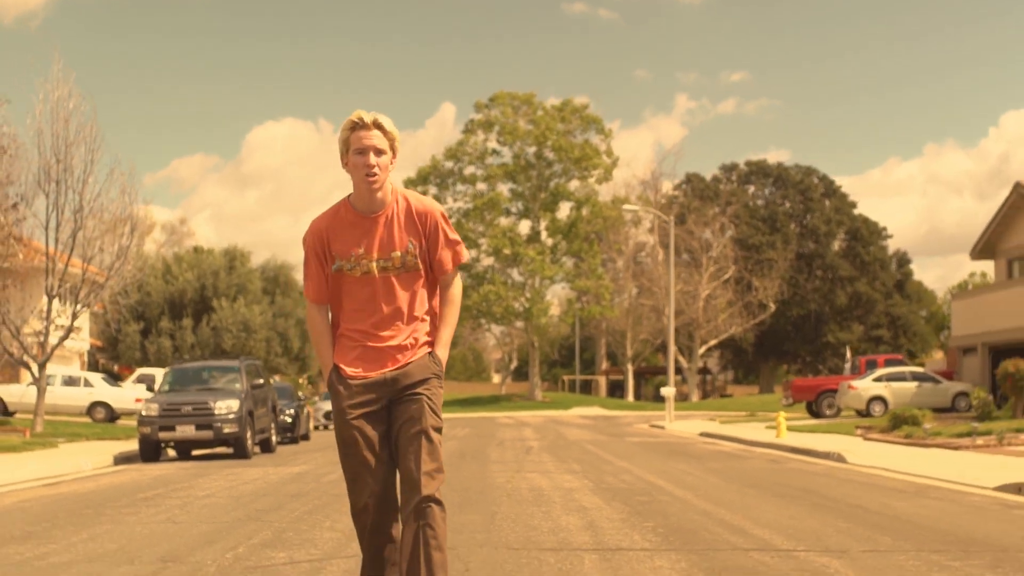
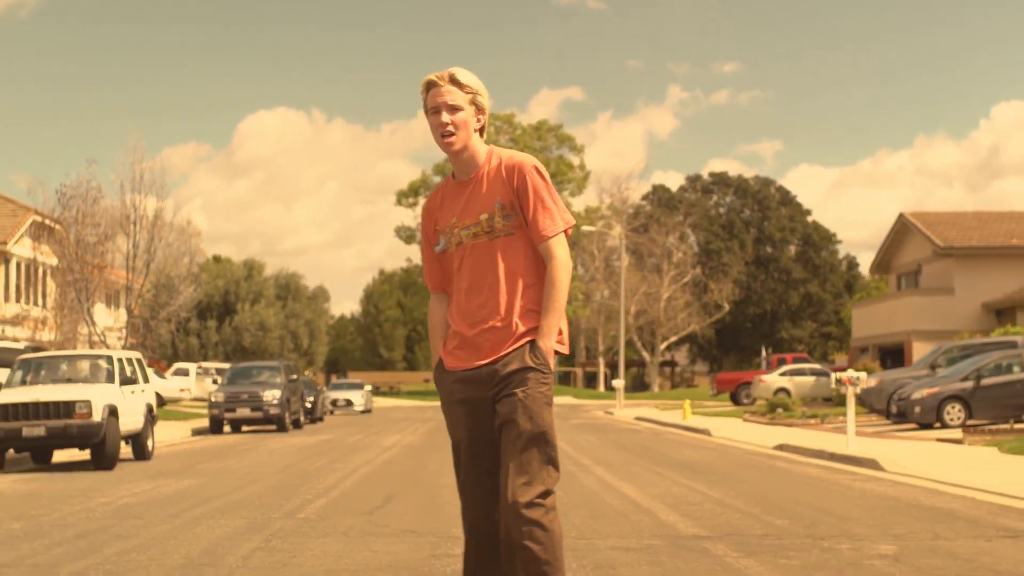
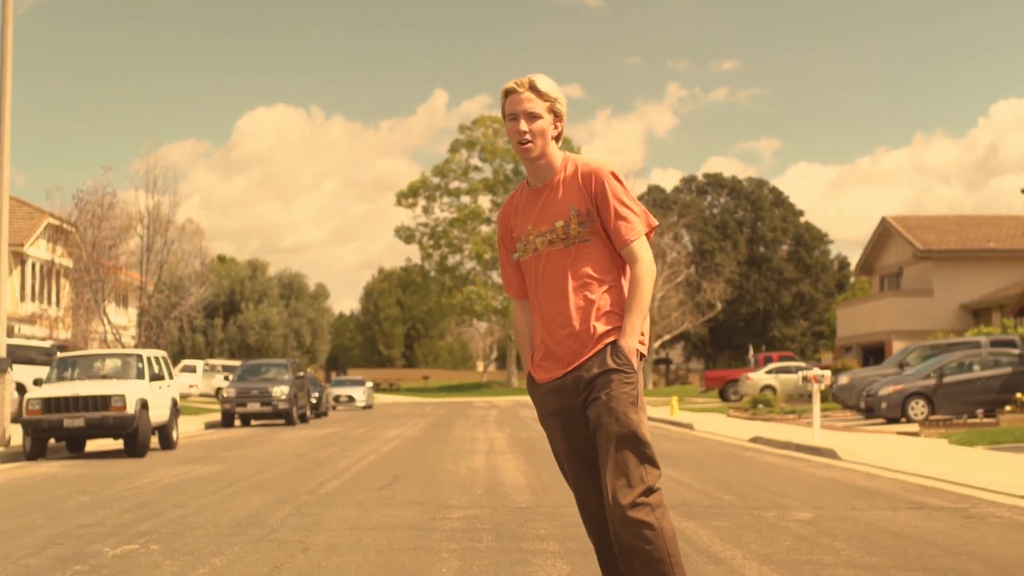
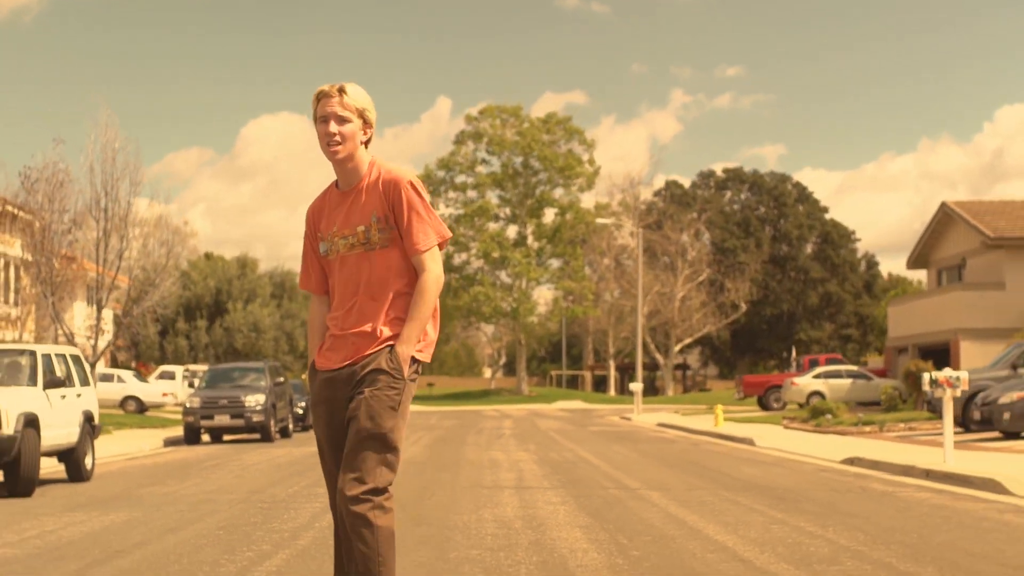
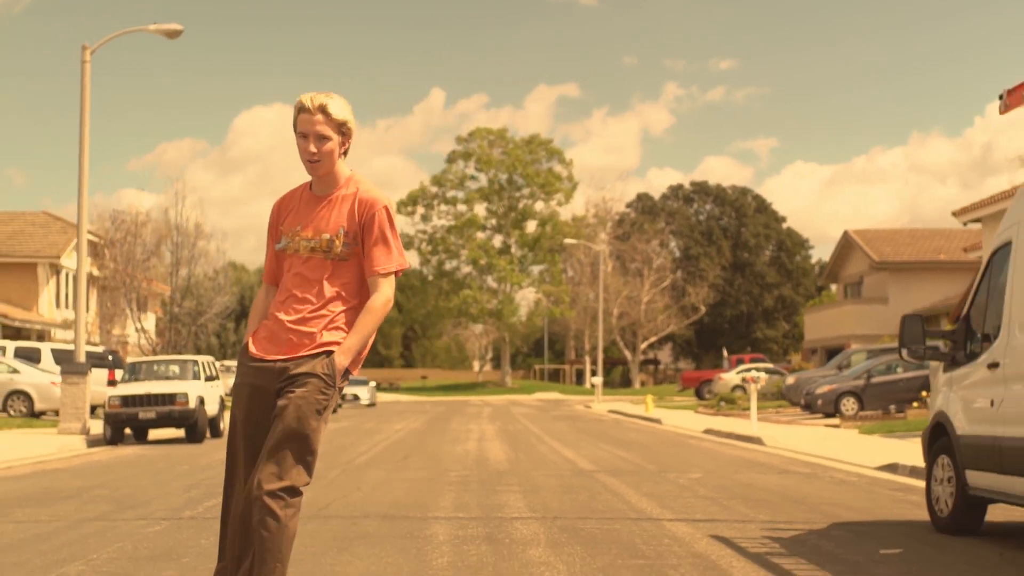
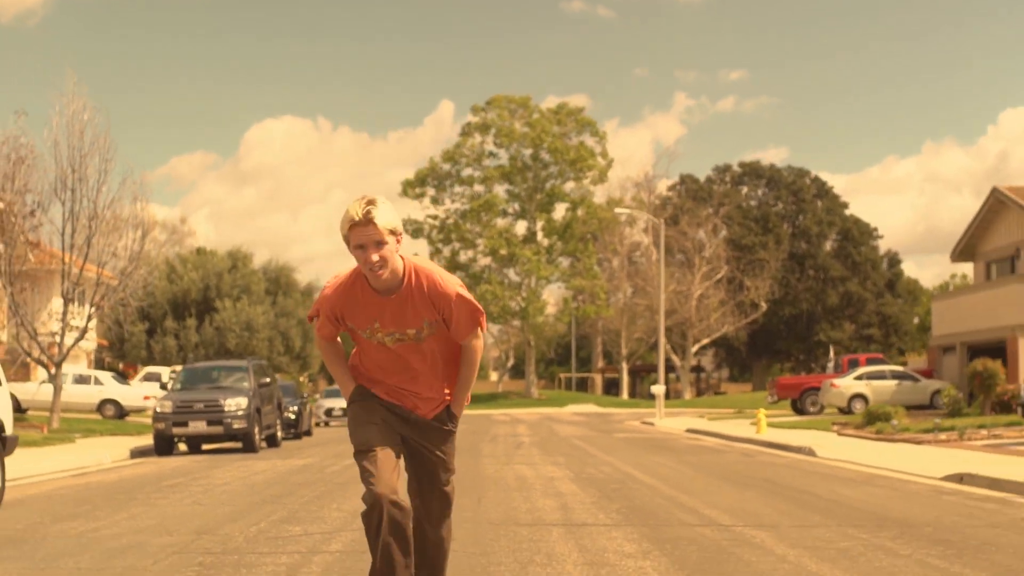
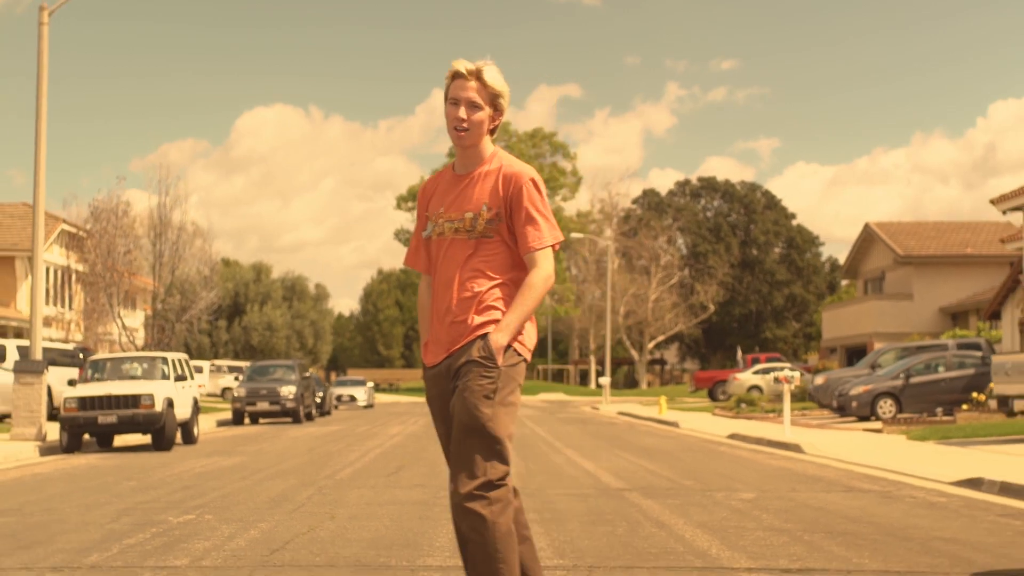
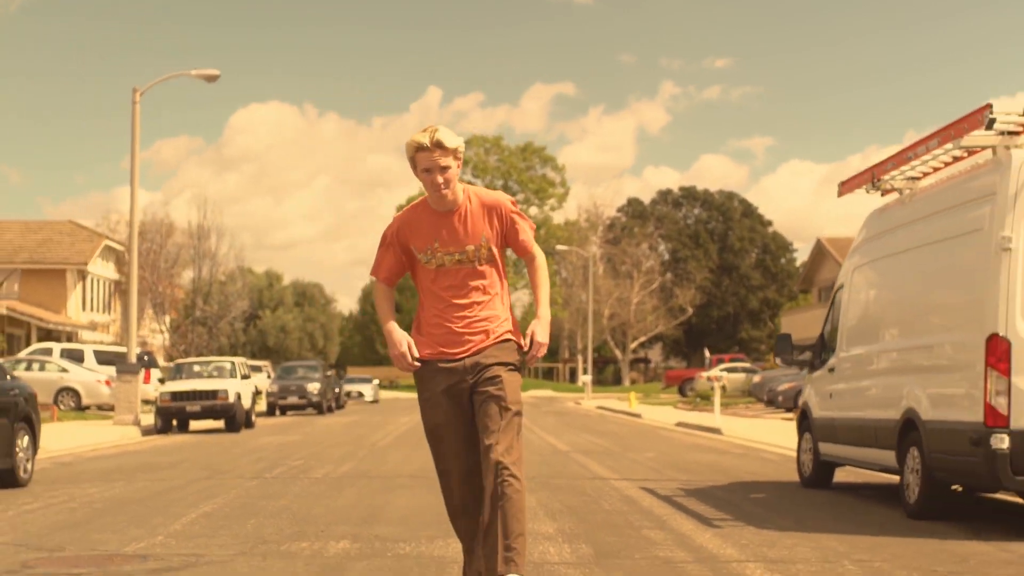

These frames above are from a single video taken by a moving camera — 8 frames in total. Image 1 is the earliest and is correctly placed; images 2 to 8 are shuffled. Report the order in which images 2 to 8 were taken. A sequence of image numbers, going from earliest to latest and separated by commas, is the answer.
6, 4, 2, 3, 7, 5, 8
